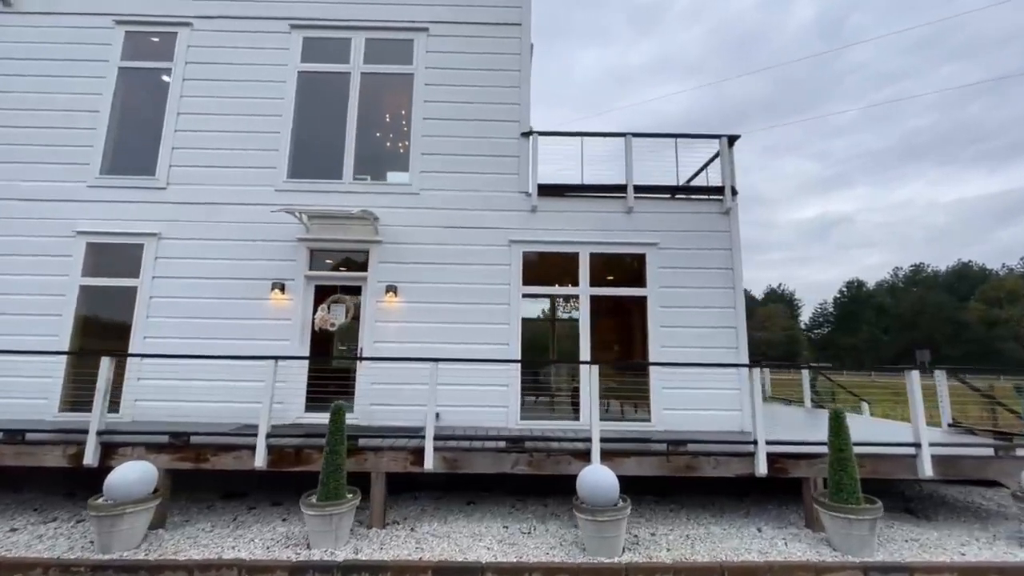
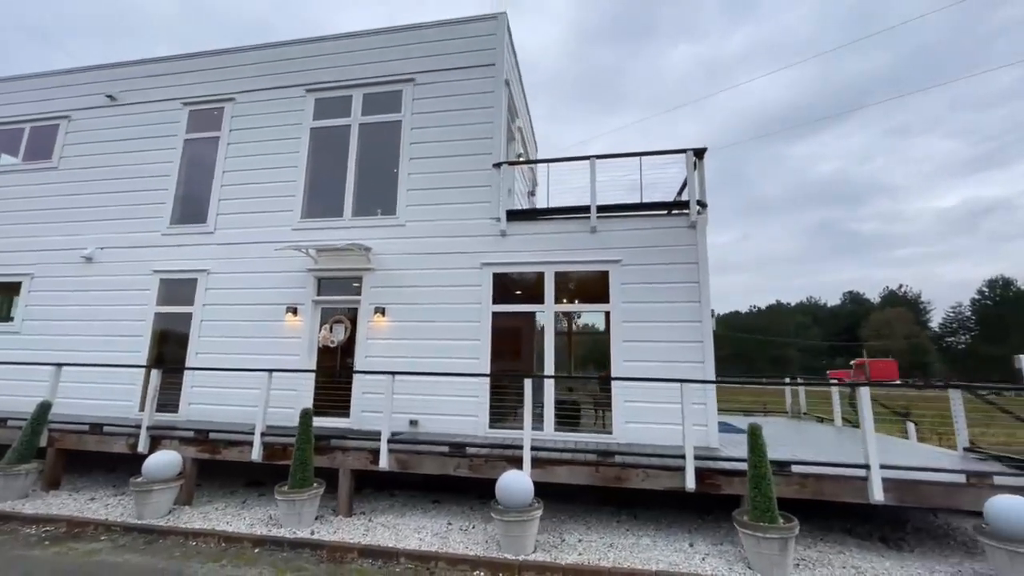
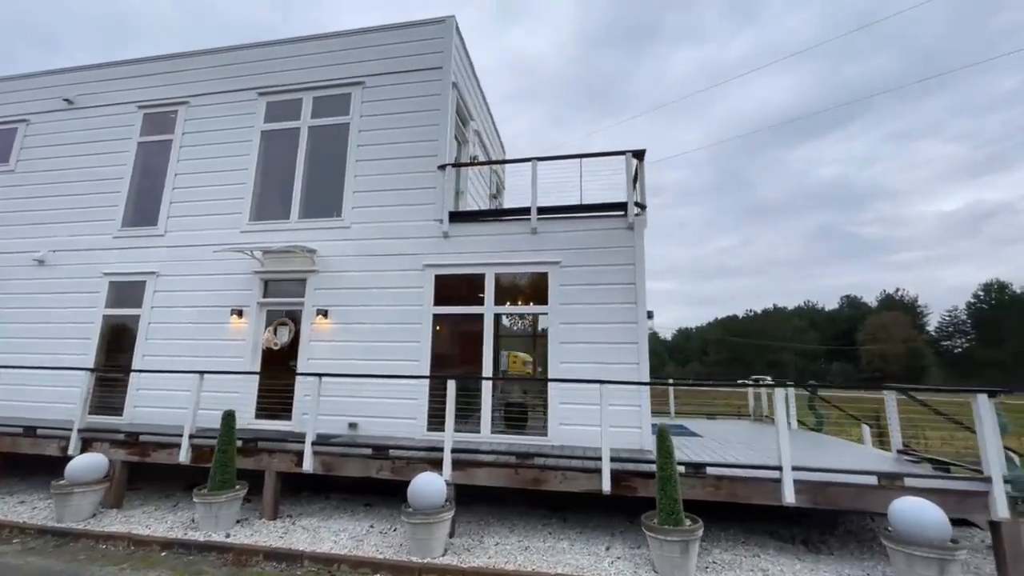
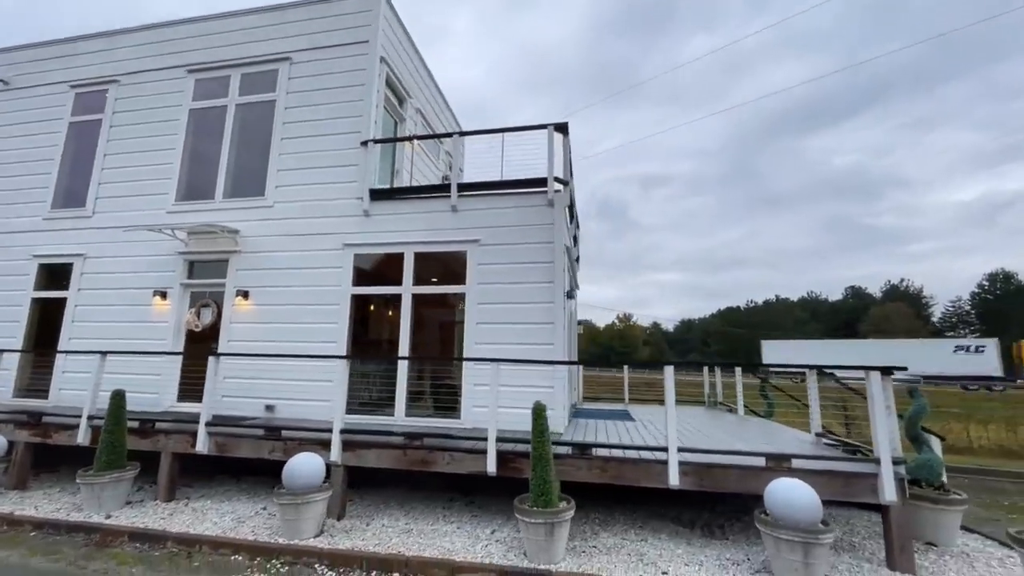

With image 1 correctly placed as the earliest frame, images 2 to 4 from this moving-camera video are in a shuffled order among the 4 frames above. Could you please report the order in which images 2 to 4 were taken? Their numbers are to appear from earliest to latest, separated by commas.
2, 3, 4
